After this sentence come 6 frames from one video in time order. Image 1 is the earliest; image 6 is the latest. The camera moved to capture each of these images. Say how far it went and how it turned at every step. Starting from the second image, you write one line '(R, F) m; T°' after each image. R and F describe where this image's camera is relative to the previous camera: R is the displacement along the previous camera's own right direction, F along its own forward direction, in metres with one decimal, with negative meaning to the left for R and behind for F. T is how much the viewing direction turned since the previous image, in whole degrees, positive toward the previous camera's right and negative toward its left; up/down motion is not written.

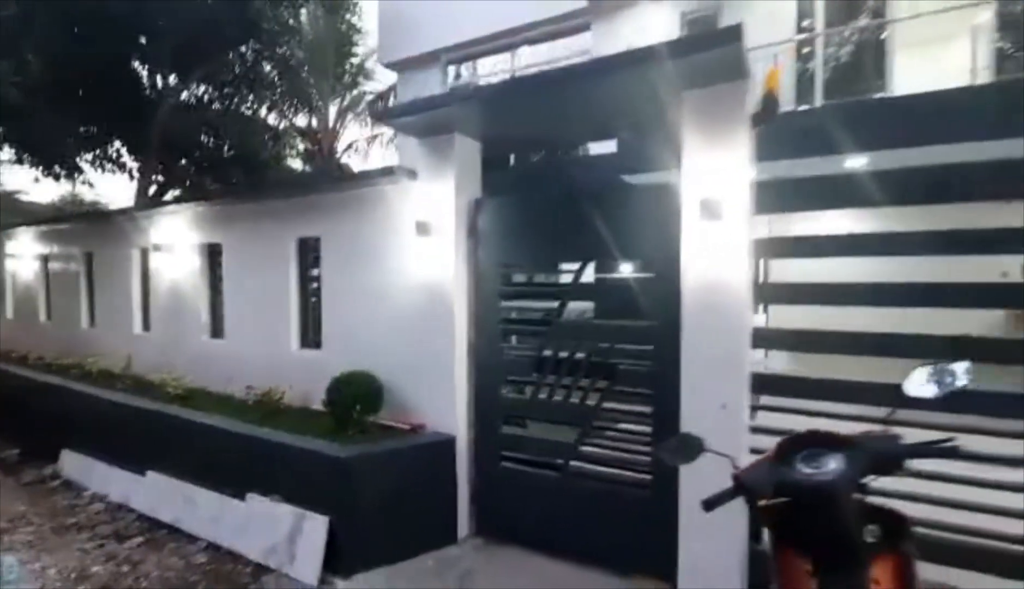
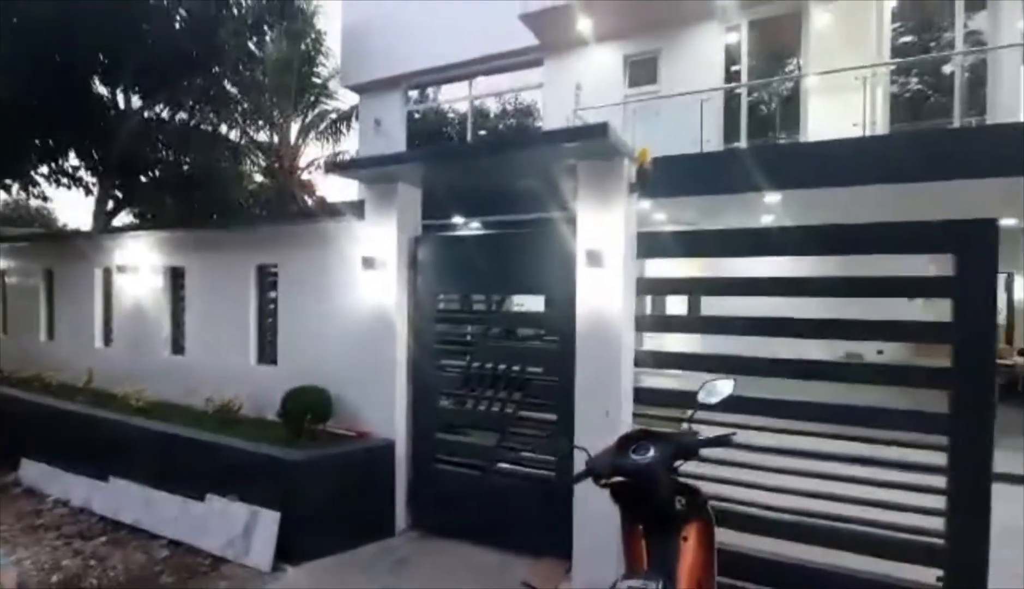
(+0.2, -0.6) m; +4°
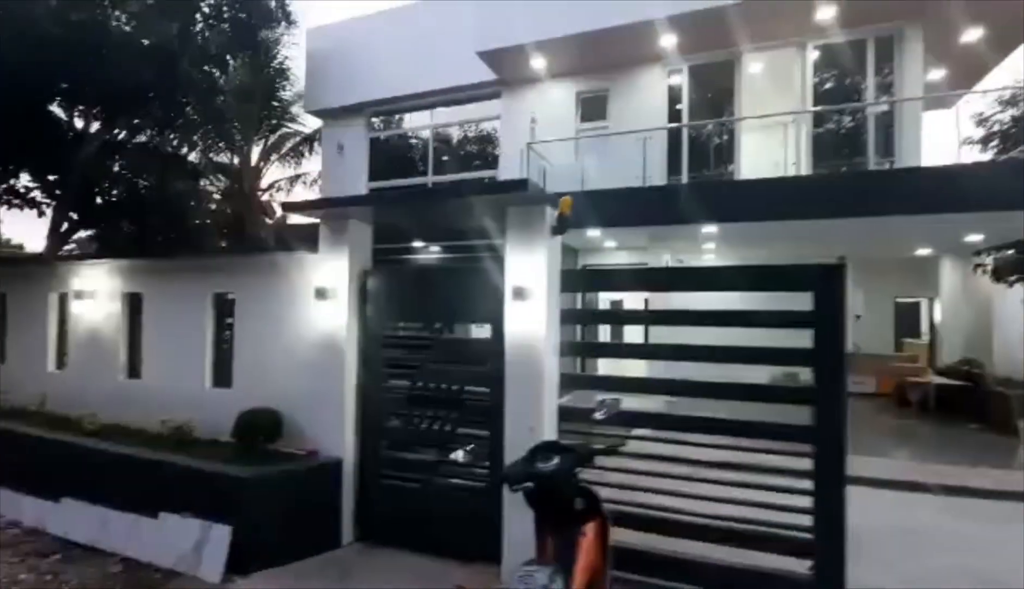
(+0.2, -0.4) m; +4°
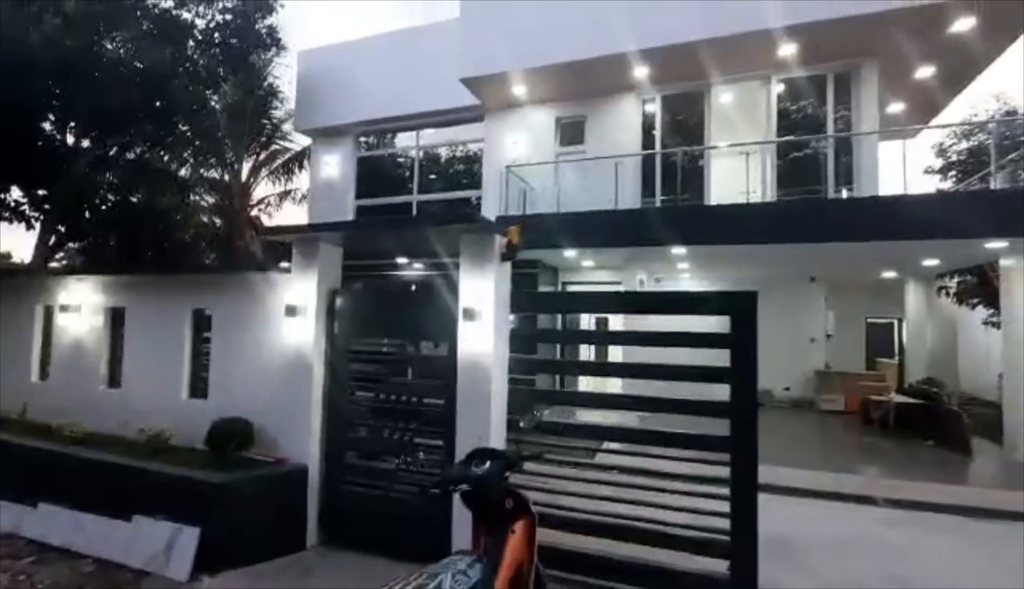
(+0.3, -0.4) m; +1°
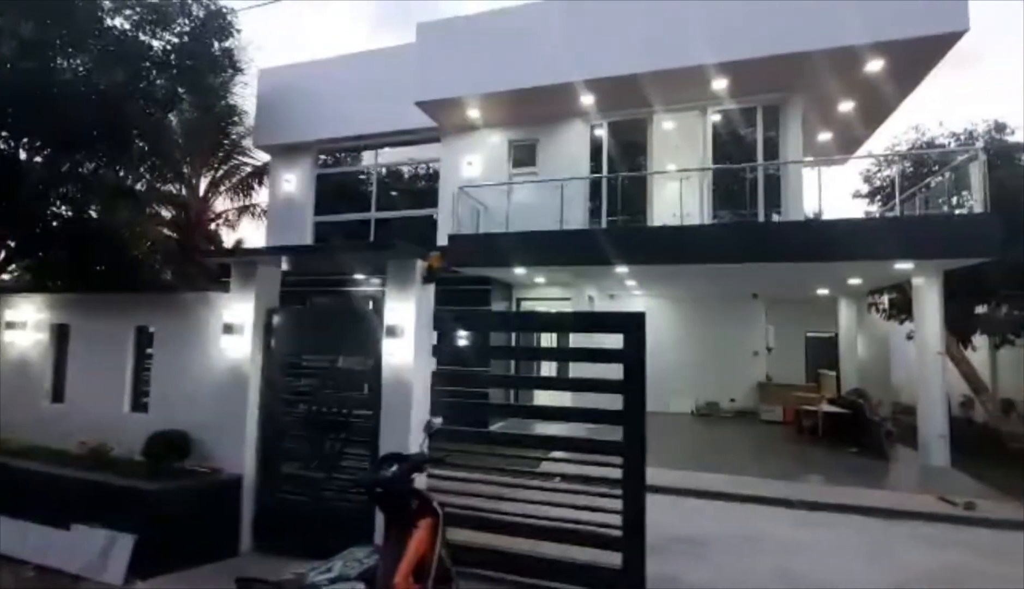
(+0.4, -0.4) m; +3°
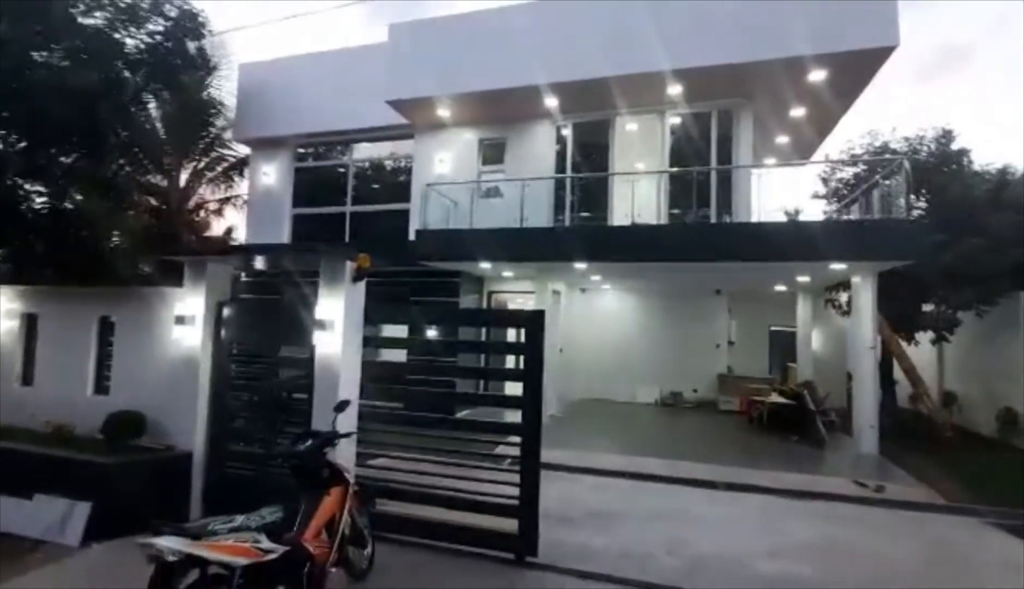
(+0.7, -0.5) m; +1°
